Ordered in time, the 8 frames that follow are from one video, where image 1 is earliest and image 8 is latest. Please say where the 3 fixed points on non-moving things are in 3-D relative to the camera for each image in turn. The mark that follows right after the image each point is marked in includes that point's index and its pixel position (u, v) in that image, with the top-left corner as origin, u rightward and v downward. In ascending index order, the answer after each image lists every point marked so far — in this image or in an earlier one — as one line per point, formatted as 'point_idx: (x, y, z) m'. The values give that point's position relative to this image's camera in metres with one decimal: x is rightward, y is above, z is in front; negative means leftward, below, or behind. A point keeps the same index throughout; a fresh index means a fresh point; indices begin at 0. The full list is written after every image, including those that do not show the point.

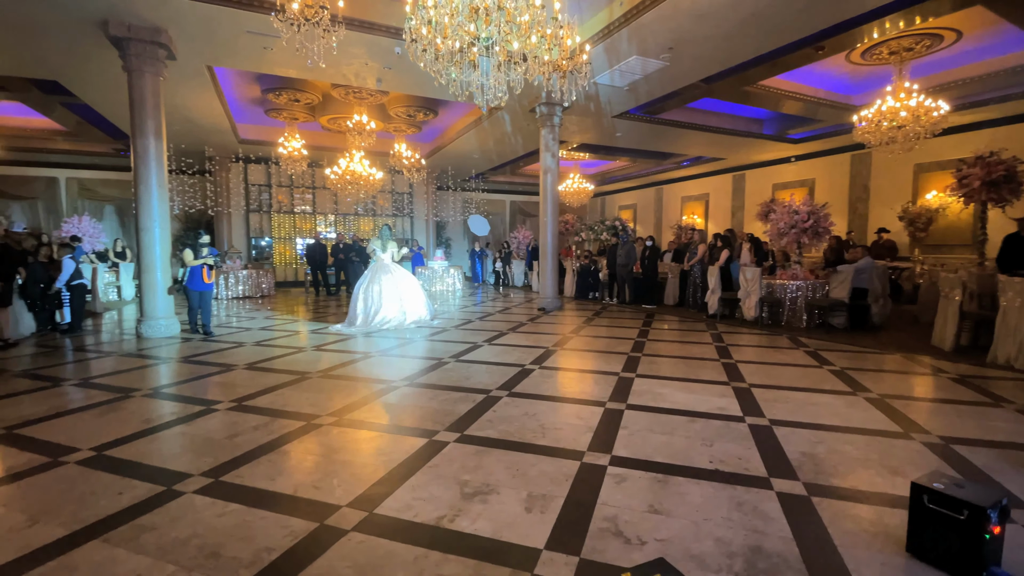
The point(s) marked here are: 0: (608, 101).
0: (+1.7, +3.3, +8.6) m
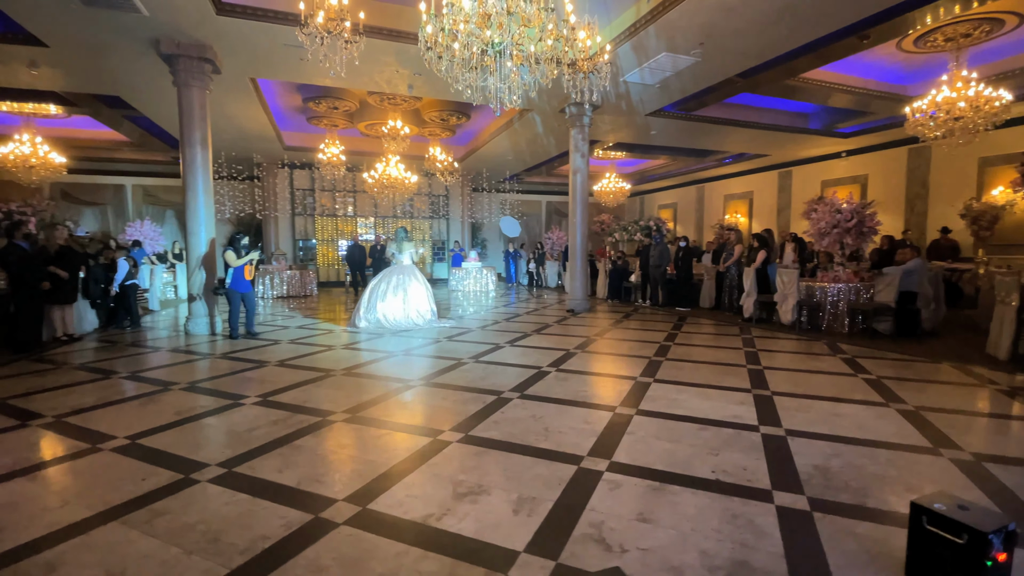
0: (+2.2, +3.3, +8.5) m
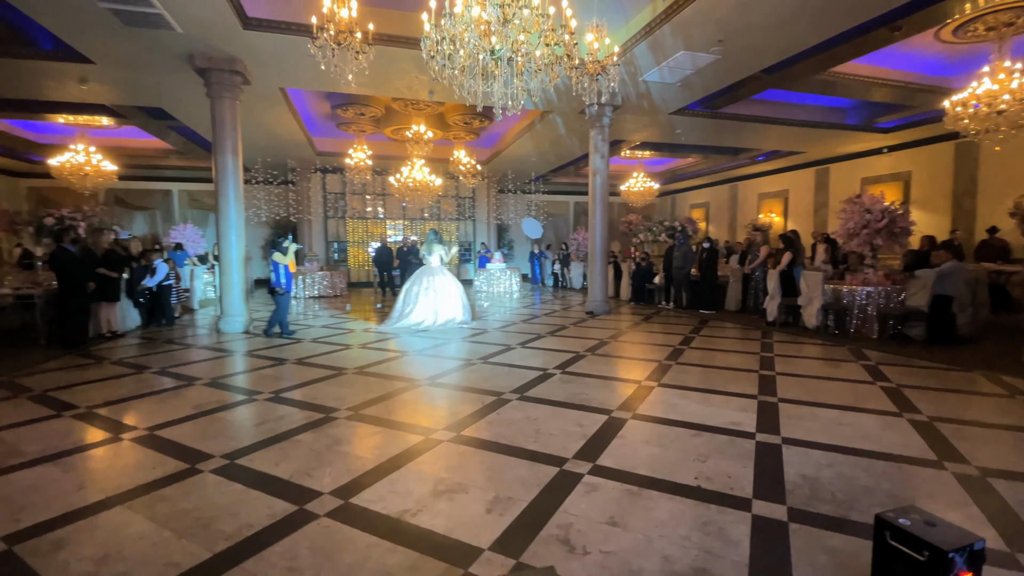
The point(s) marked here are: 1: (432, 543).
0: (+2.6, +3.2, +8.3) m
1: (-0.3, -1.1, +2.0) m
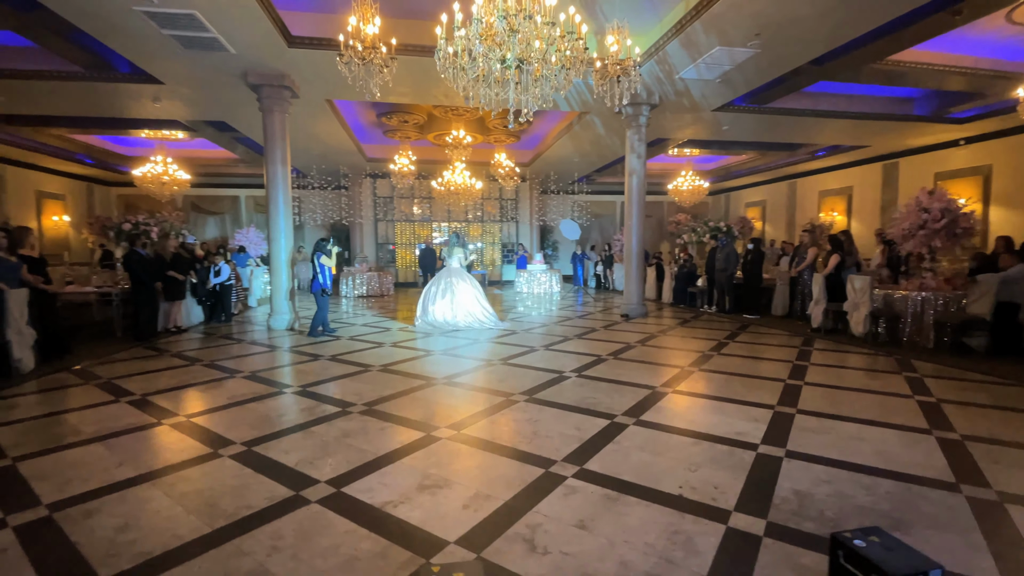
0: (+3.2, +3.2, +8.1) m
1: (-0.5, -1.1, +2.1) m
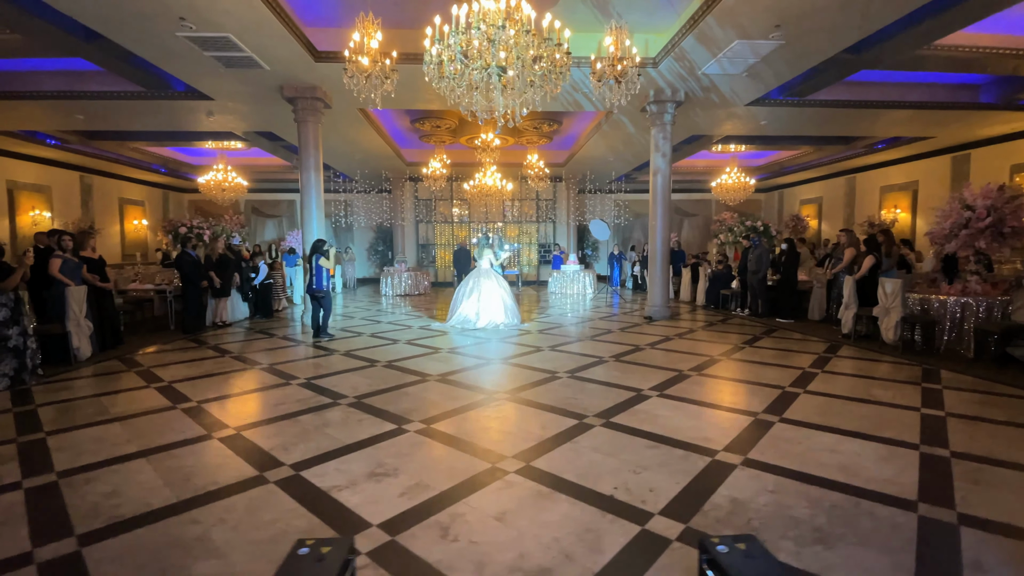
0: (+3.5, +3.2, +7.8) m
1: (-0.8, -1.1, +2.3) m
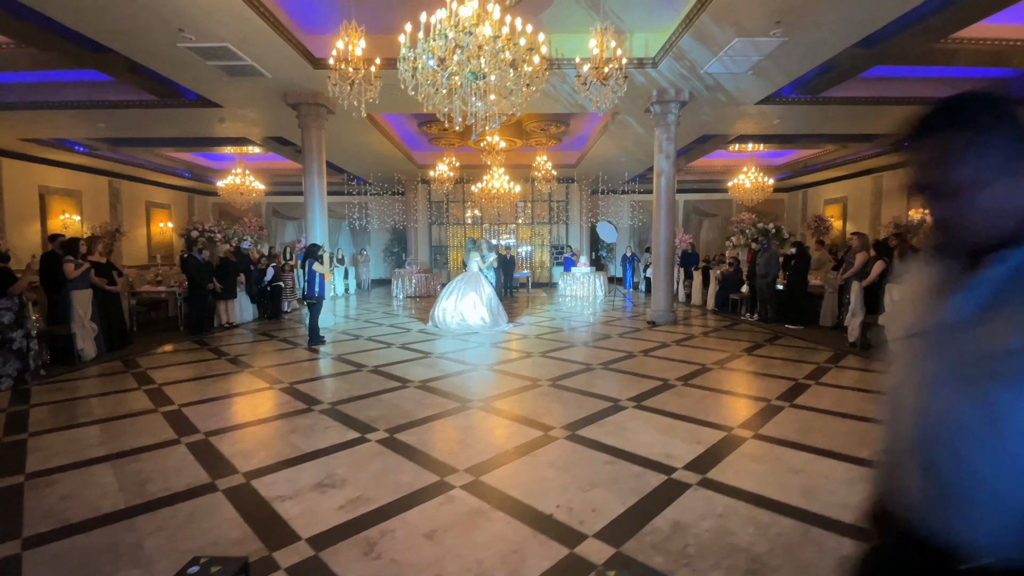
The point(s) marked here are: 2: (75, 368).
0: (+3.5, +3.1, +7.6) m
1: (-1.2, -1.1, +2.3) m
2: (-4.8, -0.9, +5.4) m
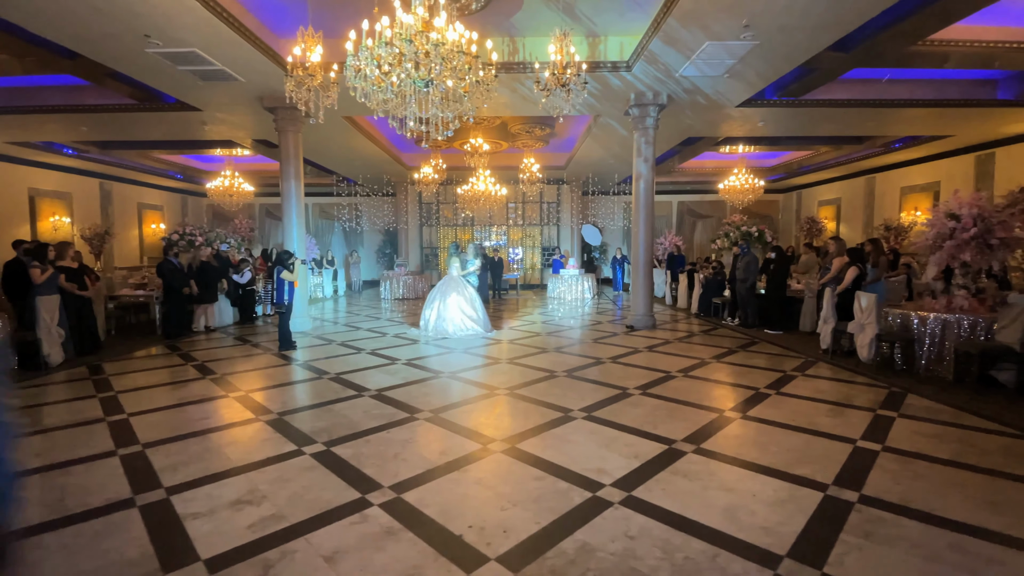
0: (+3.1, +3.0, +7.5) m
1: (-1.6, -1.2, +2.3) m
2: (-5.3, -1.0, +5.5) m
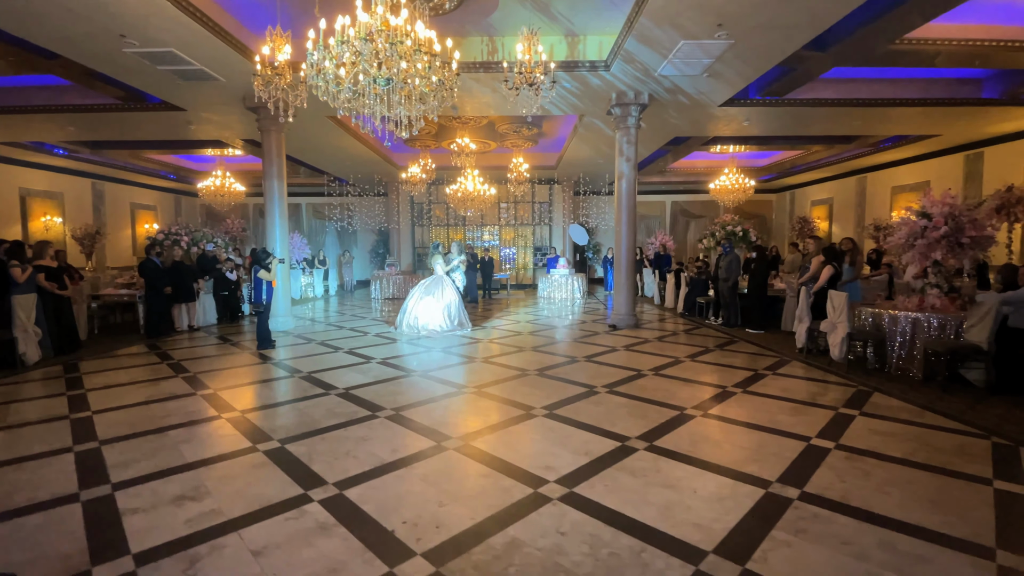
0: (+2.8, +3.0, +7.5) m
1: (-1.9, -1.2, +2.3) m
2: (-5.6, -0.9, +5.5) m
